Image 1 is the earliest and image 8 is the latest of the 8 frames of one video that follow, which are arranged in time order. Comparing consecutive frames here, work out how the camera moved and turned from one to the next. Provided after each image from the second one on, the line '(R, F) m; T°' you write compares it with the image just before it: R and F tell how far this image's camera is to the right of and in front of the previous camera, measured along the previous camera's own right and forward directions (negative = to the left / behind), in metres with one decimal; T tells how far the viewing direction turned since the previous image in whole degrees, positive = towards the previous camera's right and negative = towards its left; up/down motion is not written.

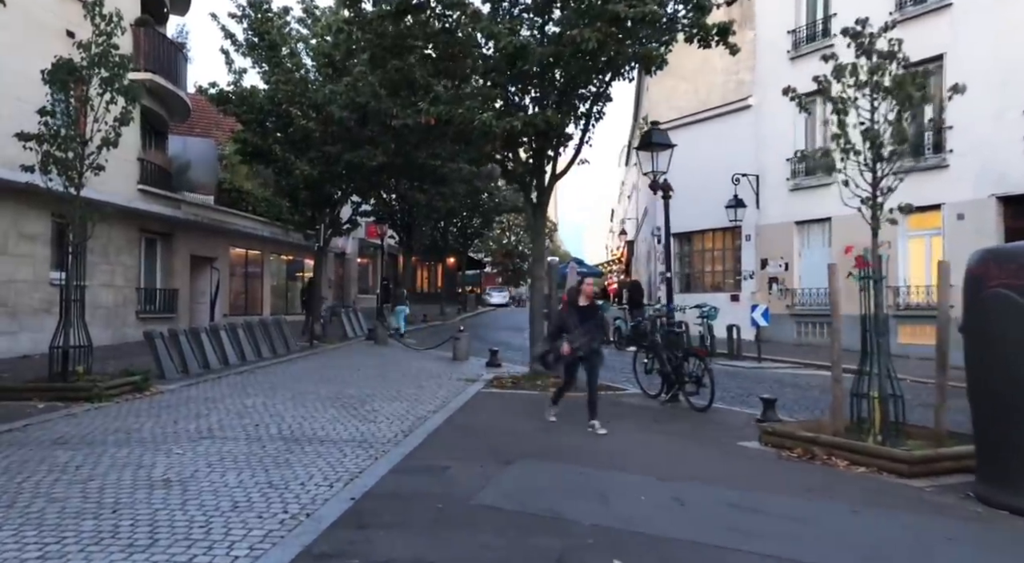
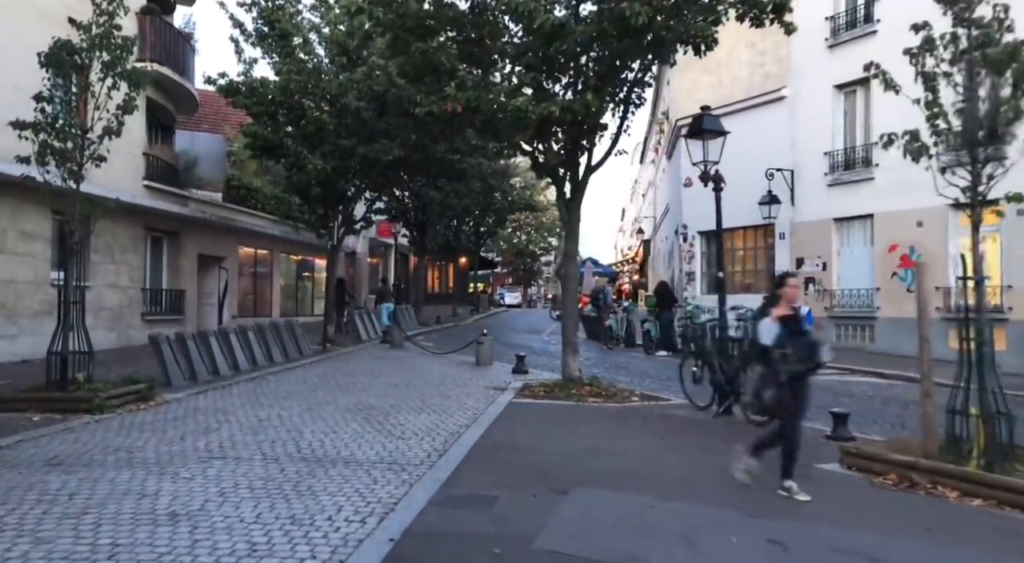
(-0.4, +0.8) m; -1°
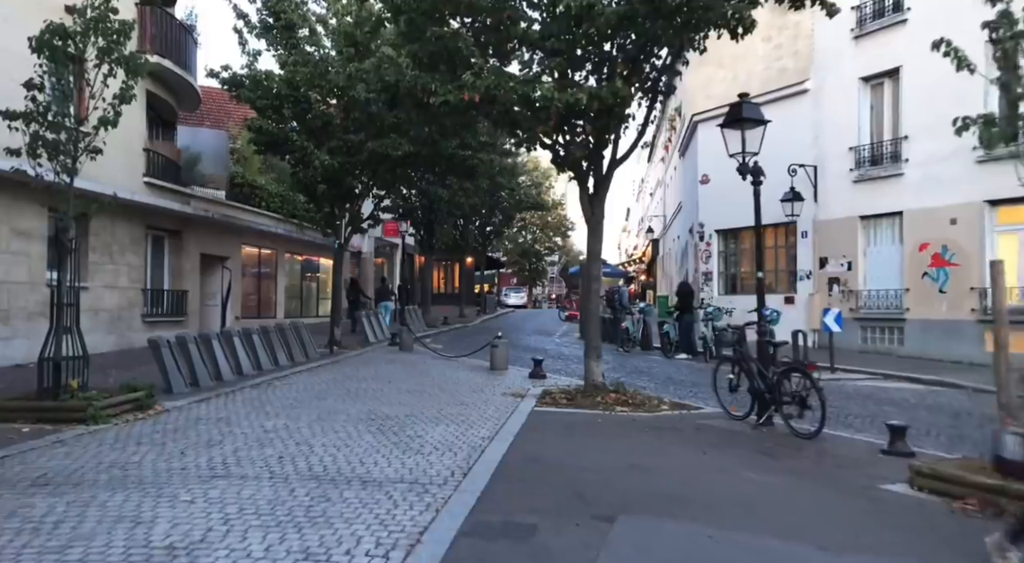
(-0.3, +0.6) m; 0°
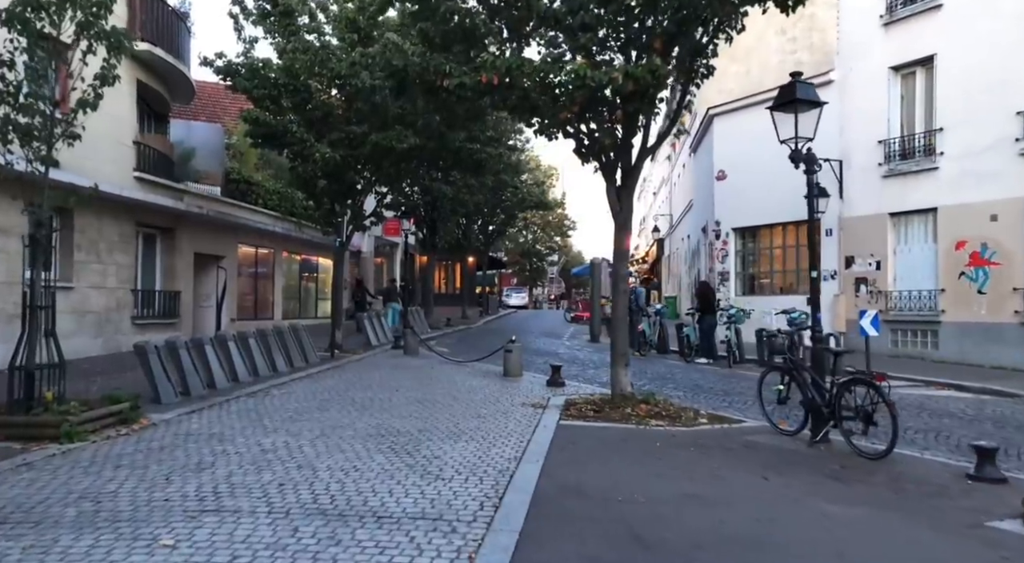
(-0.3, +0.8) m; 0°
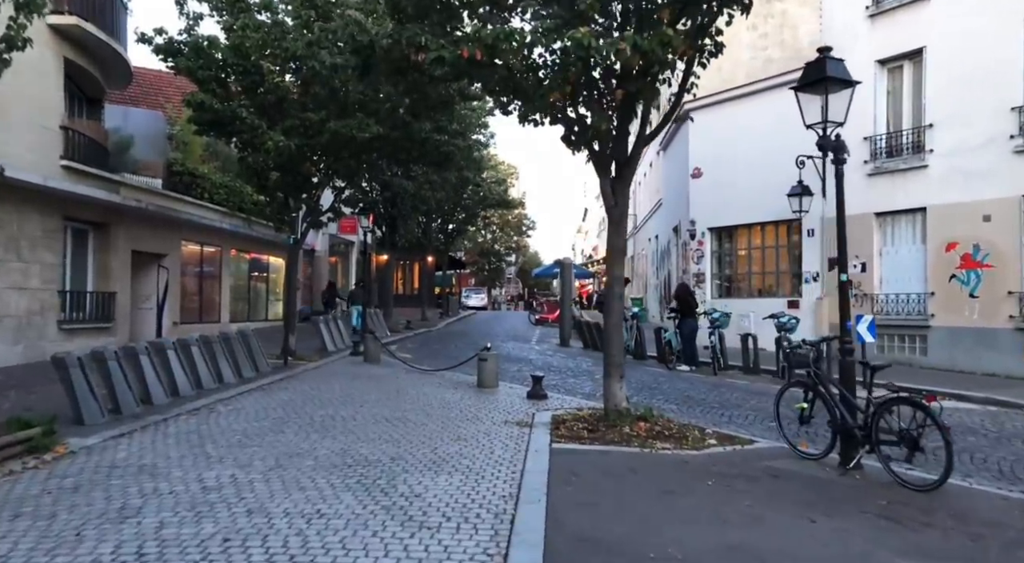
(-0.4, +1.0) m; +4°
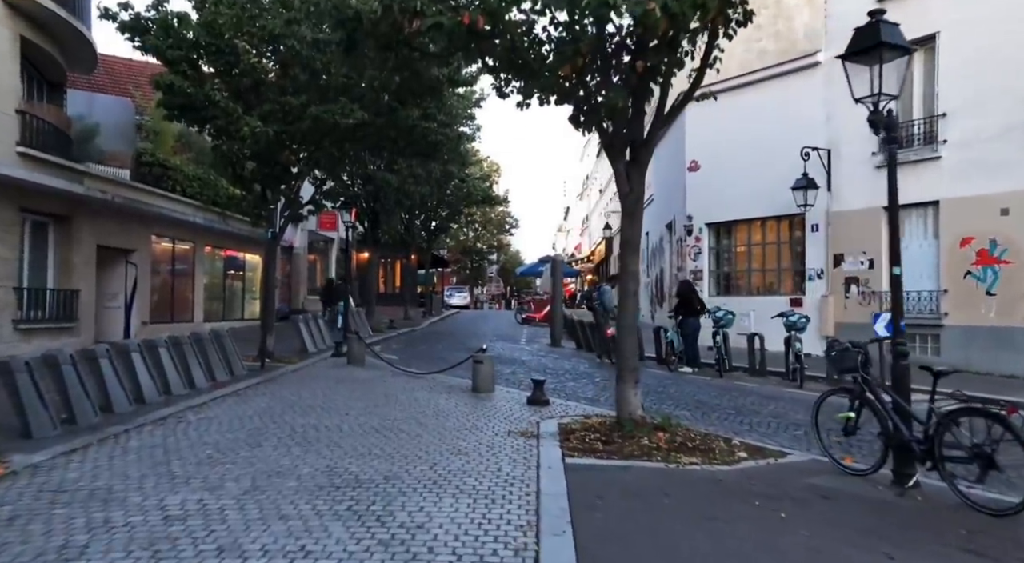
(-0.3, +0.8) m; +2°
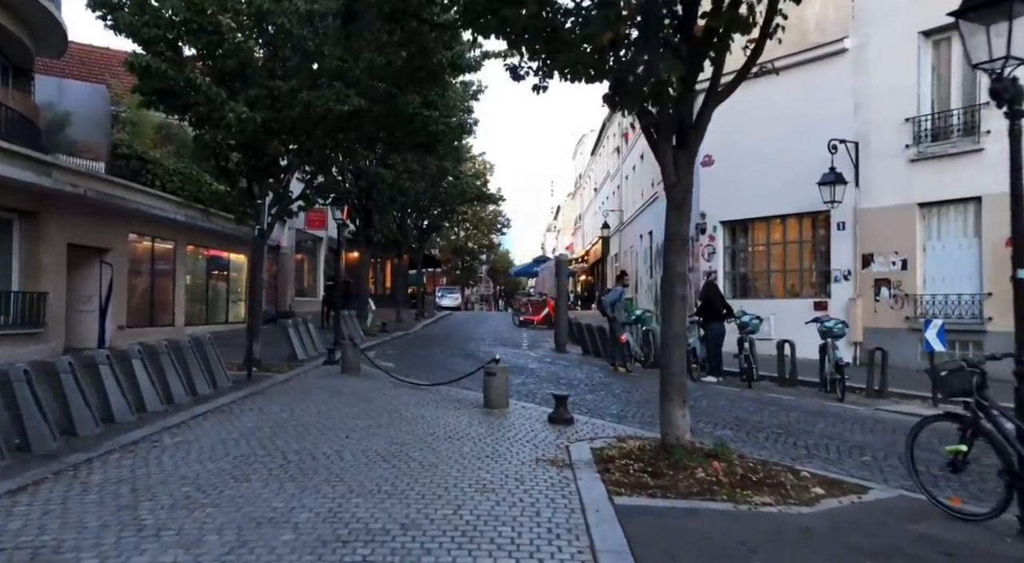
(-0.4, +1.1) m; +1°
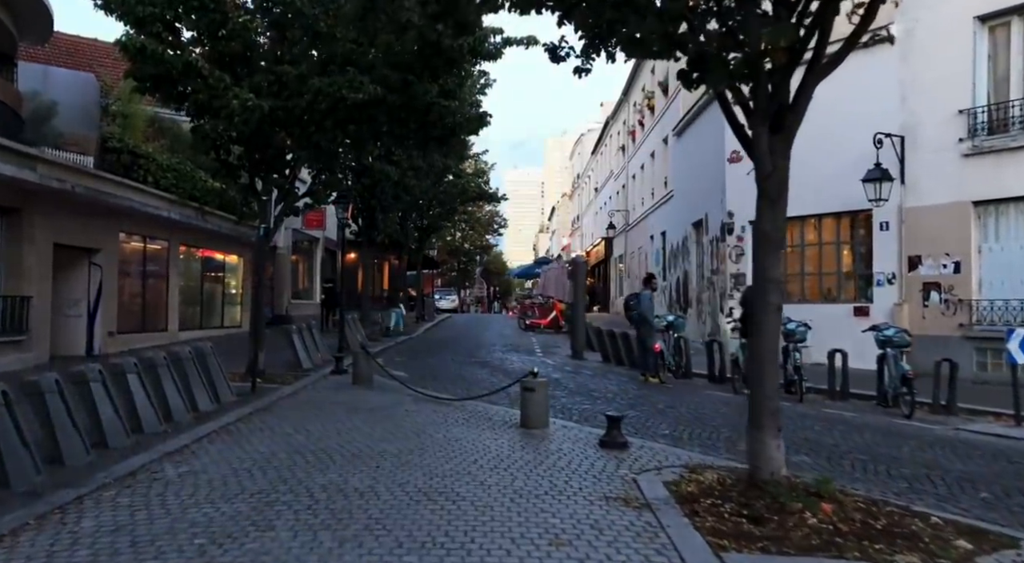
(-0.7, +1.0) m; +1°
